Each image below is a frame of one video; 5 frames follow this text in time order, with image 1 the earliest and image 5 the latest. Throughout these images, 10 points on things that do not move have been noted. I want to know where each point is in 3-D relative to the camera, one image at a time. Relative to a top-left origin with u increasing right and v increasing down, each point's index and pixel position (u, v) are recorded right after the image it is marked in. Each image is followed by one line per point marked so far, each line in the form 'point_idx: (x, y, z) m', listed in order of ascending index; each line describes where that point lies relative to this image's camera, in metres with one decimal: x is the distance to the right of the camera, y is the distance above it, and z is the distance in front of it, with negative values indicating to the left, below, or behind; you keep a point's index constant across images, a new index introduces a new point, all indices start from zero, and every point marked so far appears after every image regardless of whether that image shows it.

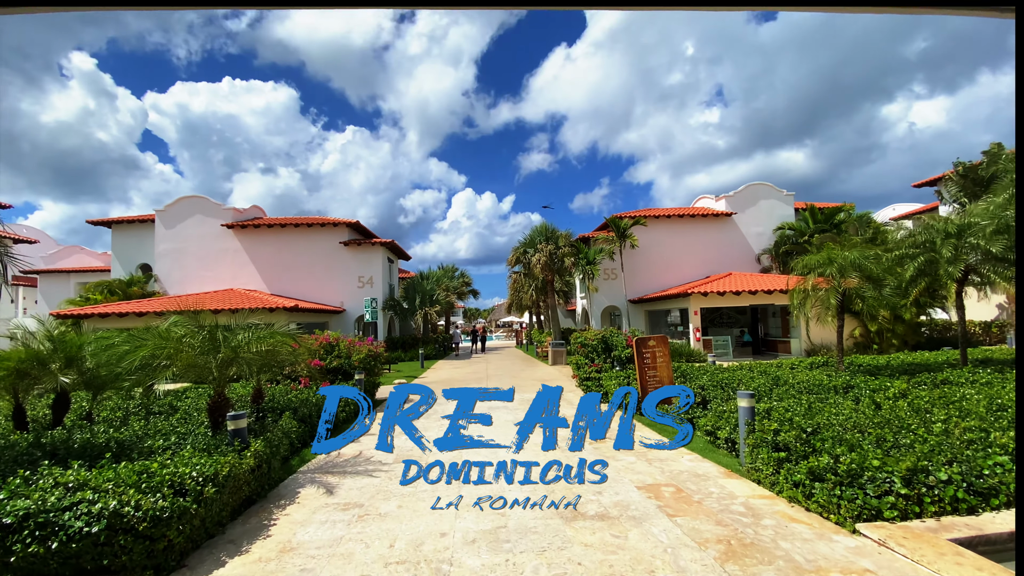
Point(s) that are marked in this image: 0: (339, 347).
0: (-4.3, -1.5, +11.8) m
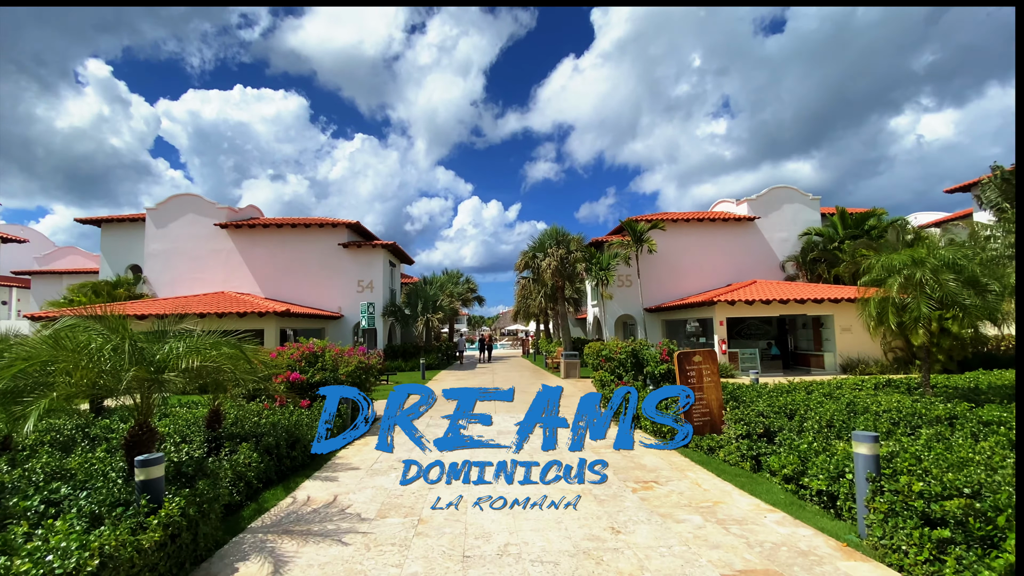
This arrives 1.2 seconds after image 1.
0: (-4.0, -1.5, +10.1) m
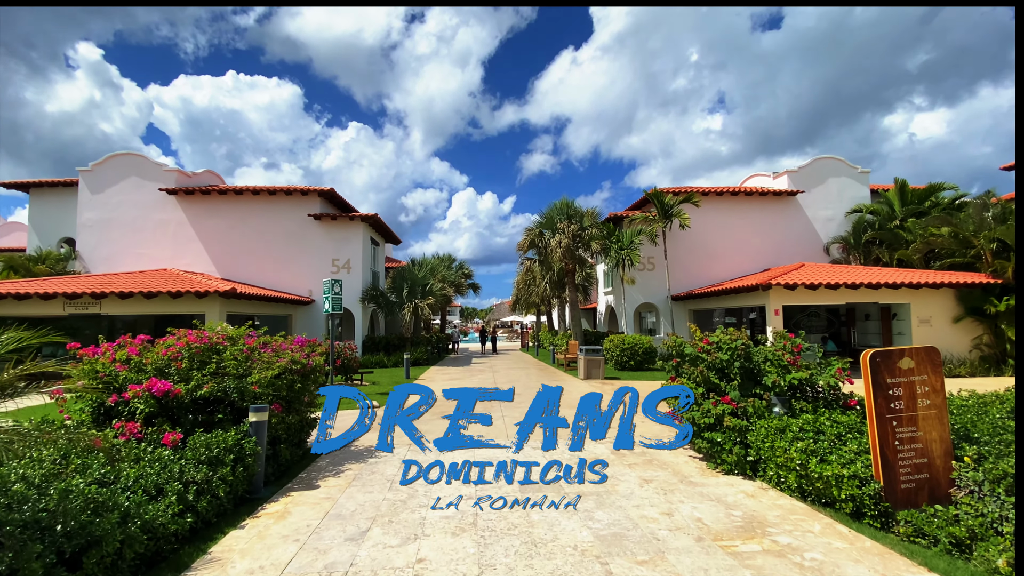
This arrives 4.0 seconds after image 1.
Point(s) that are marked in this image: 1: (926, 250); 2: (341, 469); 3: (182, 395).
0: (-3.6, -0.9, +6.0) m
1: (+17.2, +1.6, +19.8) m
2: (-2.3, -2.4, +6.3) m
3: (-3.8, -1.2, +5.4) m
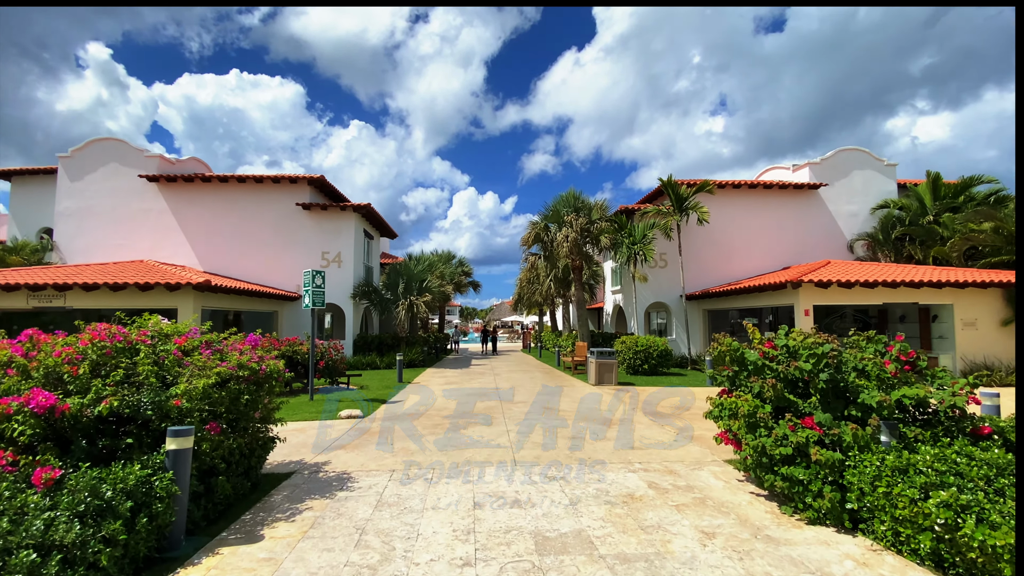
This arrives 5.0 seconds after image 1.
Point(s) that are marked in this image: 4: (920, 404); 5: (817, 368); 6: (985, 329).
0: (-3.5, -0.7, +4.5) m
1: (+17.3, +1.6, +18.2) m
2: (-2.2, -2.2, +4.8) m
3: (-3.7, -1.0, +3.9) m
4: (+4.0, -1.1, +4.6) m
5: (+3.1, -0.8, +4.8) m
6: (+16.1, -1.4, +16.3) m
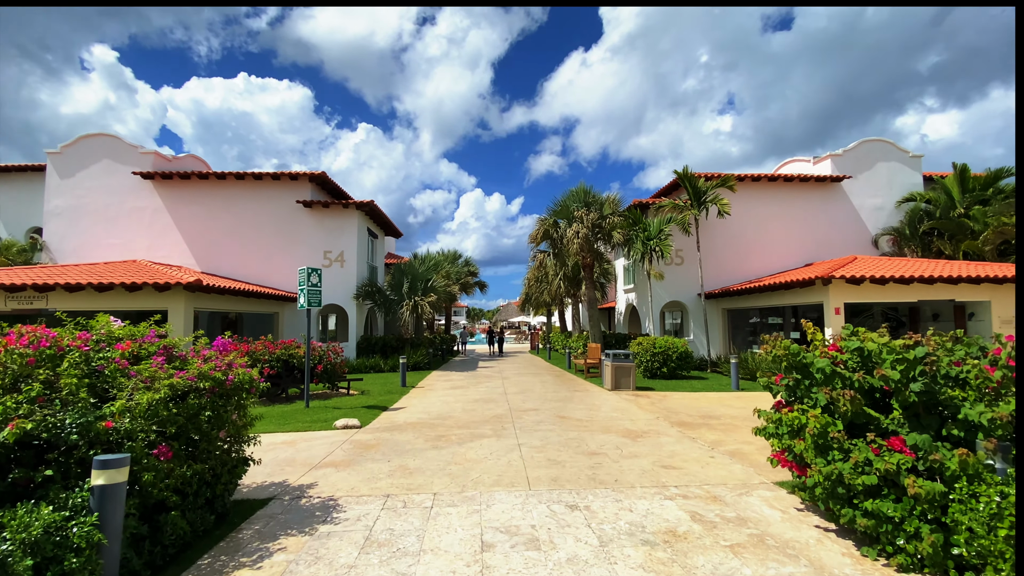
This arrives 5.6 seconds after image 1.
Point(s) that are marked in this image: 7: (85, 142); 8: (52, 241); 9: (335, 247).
0: (-3.4, -0.6, +3.7) m
1: (+17.6, +1.7, +17.1) m
2: (-2.0, -2.2, +4.0) m
3: (-3.5, -1.0, +3.1) m
4: (+4.1, -1.0, +3.7) m
5: (+3.2, -0.7, +3.9) m
6: (+16.4, -1.3, +15.1) m
7: (-17.9, +6.1, +20.0) m
8: (-19.1, +2.0, +19.8) m
9: (-7.4, +1.7, +20.0) m
